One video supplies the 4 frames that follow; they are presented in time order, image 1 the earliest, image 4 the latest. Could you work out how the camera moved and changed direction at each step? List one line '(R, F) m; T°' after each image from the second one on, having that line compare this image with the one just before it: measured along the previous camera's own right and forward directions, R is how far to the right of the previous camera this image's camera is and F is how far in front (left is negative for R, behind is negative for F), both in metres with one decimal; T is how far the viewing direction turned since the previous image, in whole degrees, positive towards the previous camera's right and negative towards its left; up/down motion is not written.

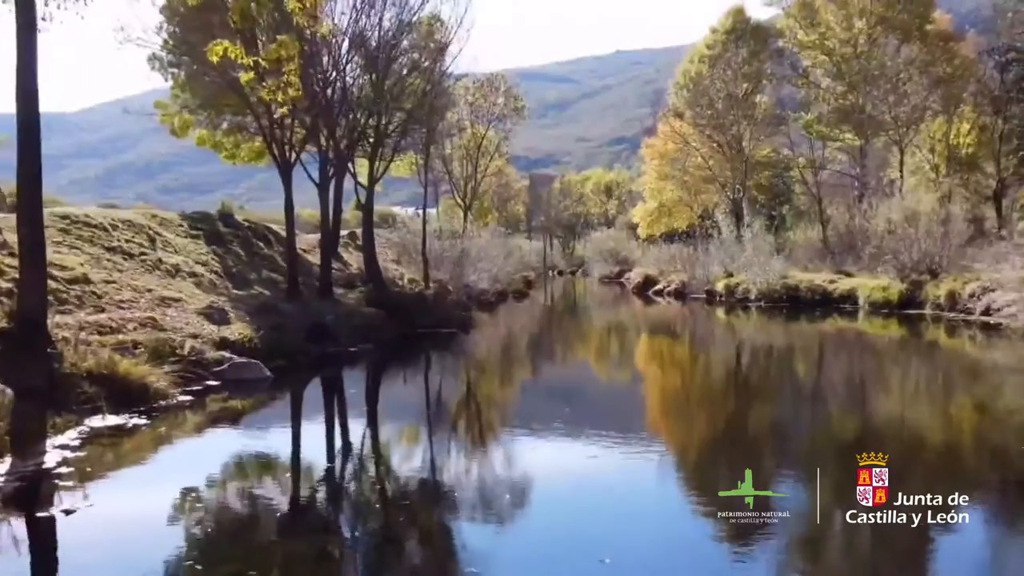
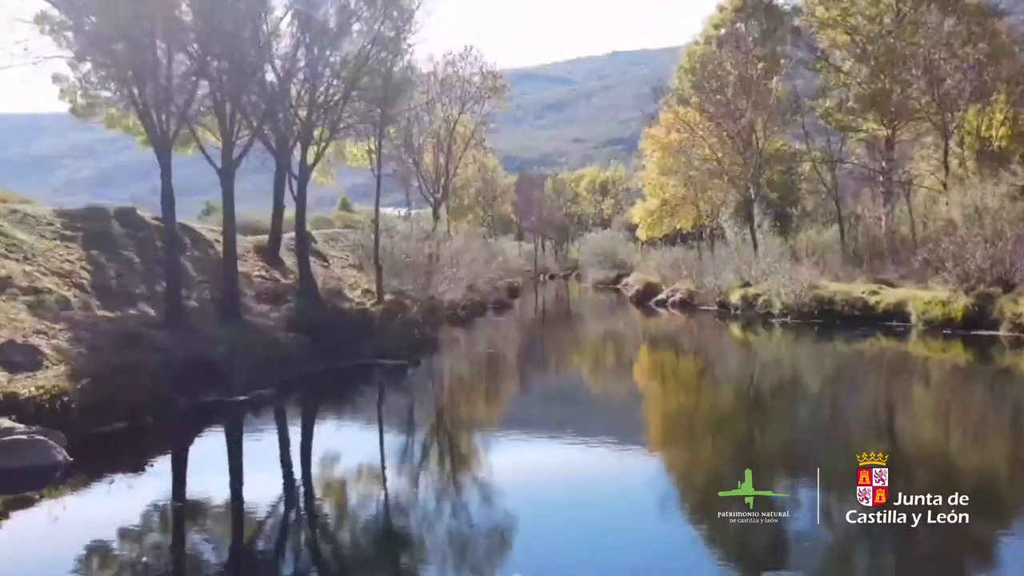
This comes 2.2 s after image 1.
(+0.6, +5.2) m; 0°
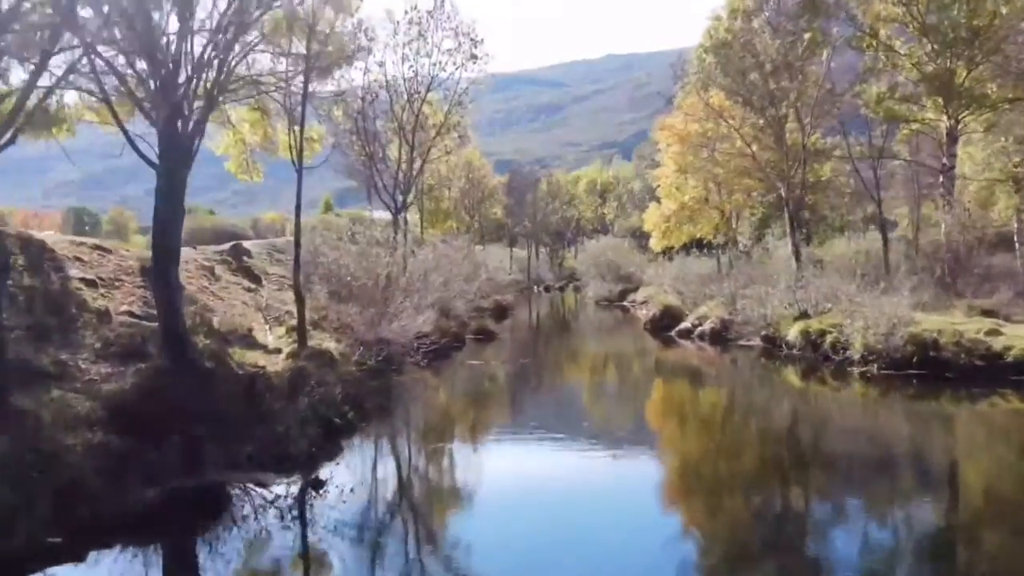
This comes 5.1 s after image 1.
(+0.2, +6.9) m; 0°
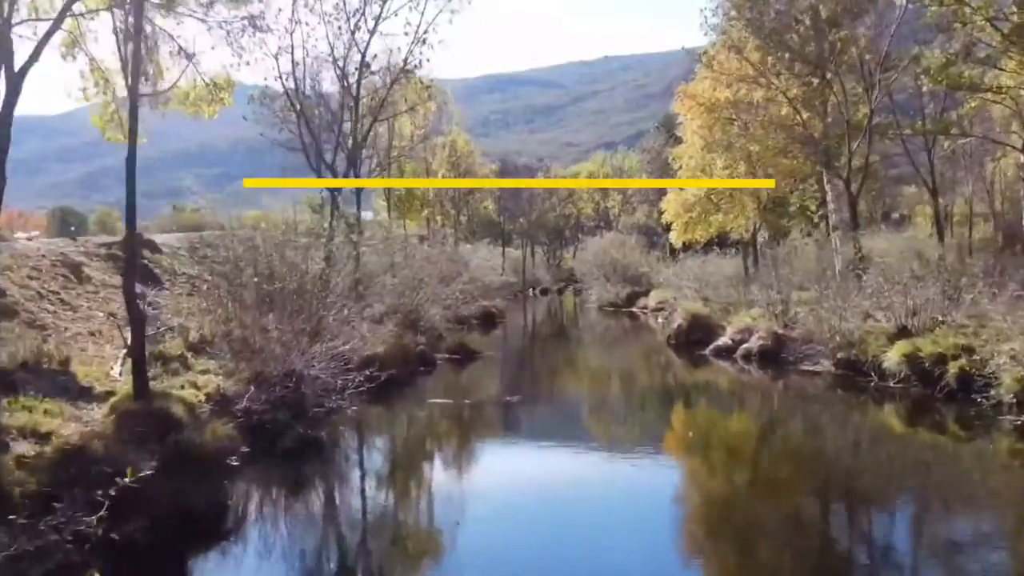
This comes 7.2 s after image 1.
(+0.3, +6.2) m; 0°
